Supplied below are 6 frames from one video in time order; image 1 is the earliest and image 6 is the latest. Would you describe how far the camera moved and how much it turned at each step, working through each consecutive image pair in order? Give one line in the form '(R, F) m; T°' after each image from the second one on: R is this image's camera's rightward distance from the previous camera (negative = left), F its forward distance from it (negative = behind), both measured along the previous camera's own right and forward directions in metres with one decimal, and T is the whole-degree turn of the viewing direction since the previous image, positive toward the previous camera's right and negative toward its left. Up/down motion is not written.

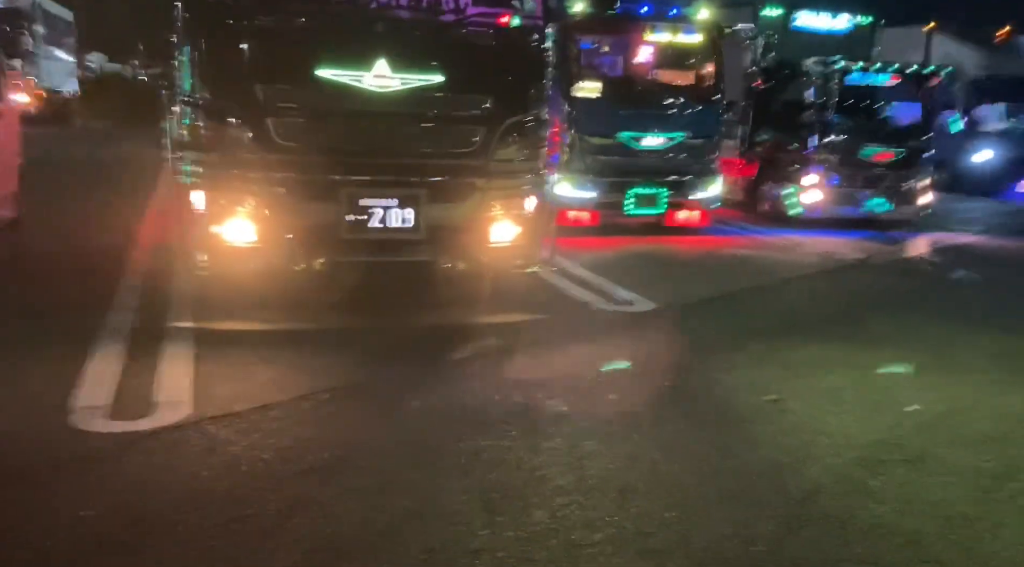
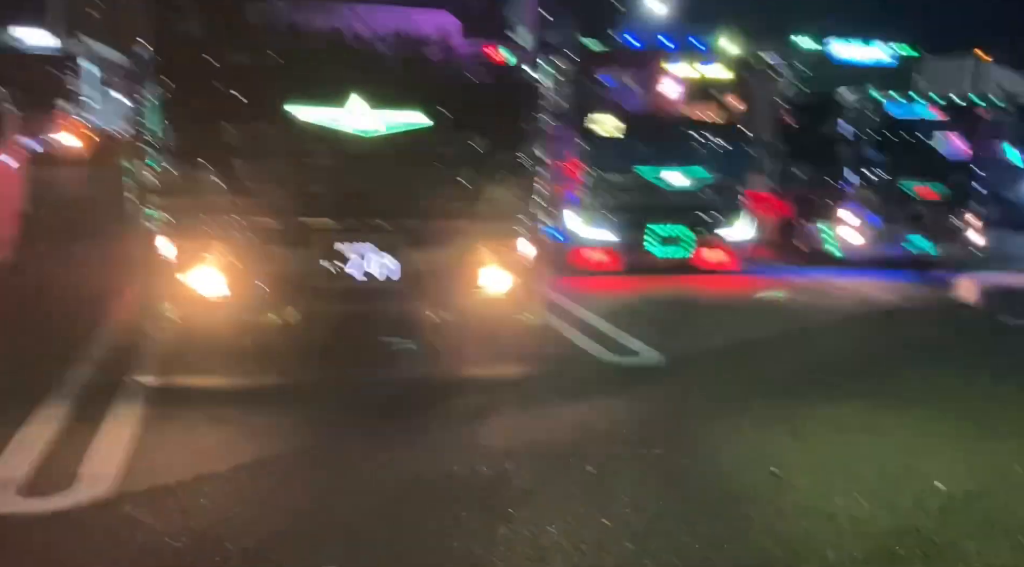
(+0.4, +0.5) m; -3°
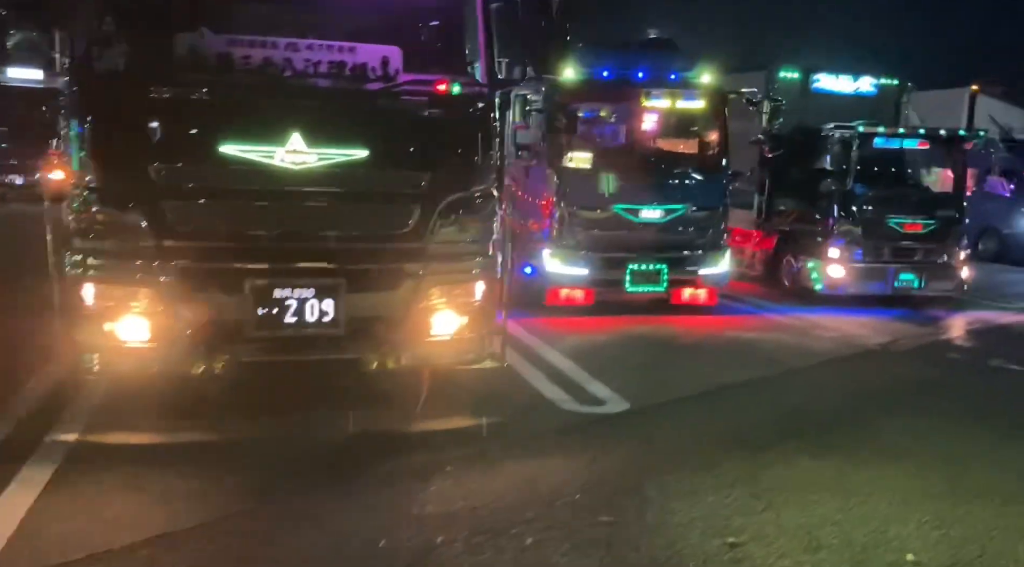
(+0.3, +0.4) m; 0°
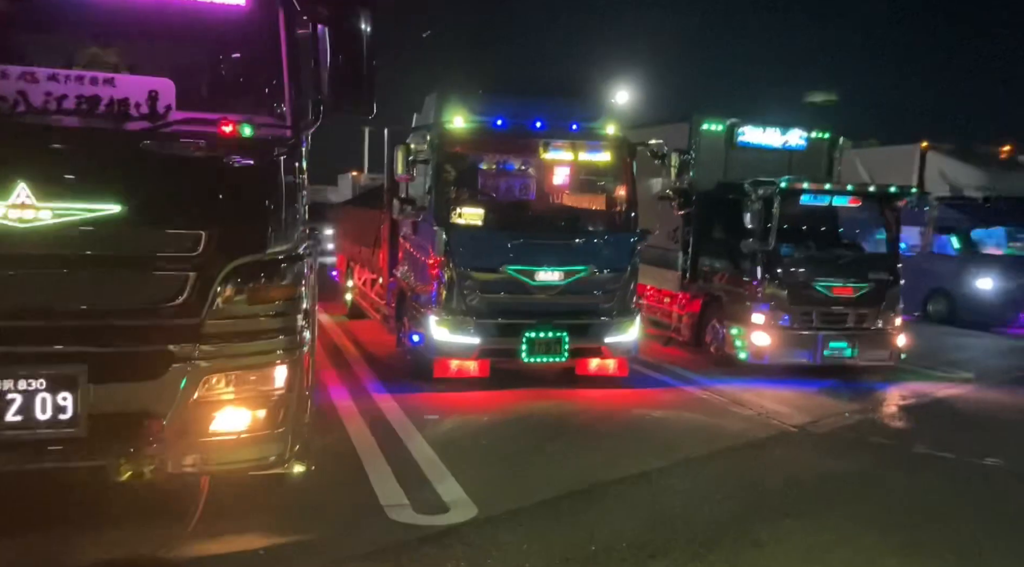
(+0.9, +1.0) m; +2°
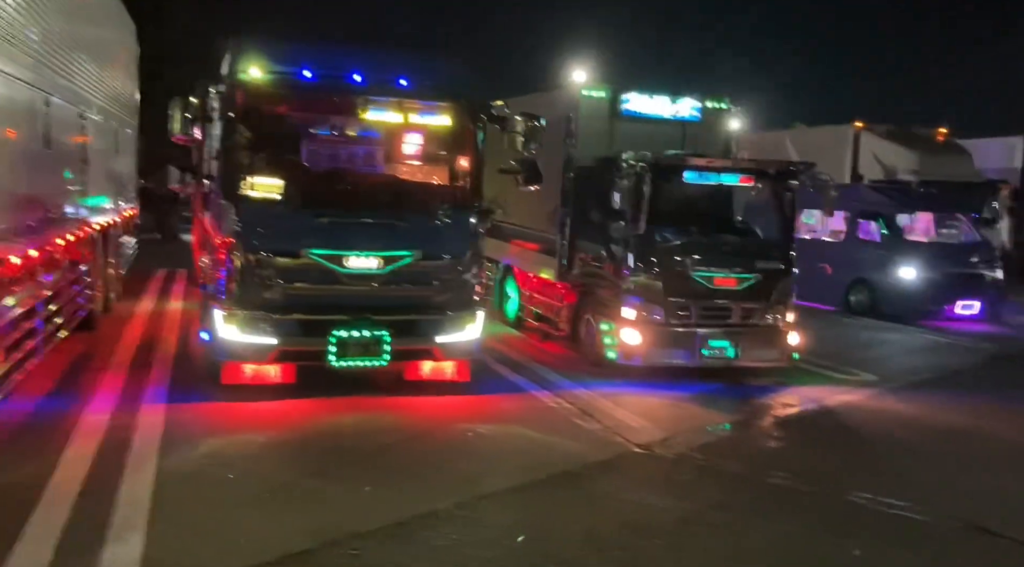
(+1.3, +1.5) m; +3°
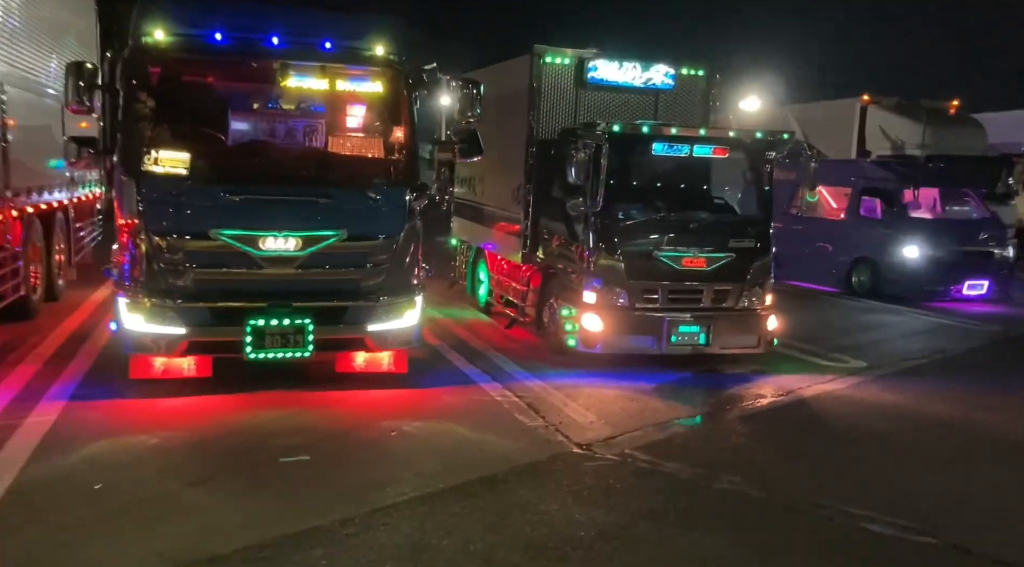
(+0.6, +0.7) m; -1°
